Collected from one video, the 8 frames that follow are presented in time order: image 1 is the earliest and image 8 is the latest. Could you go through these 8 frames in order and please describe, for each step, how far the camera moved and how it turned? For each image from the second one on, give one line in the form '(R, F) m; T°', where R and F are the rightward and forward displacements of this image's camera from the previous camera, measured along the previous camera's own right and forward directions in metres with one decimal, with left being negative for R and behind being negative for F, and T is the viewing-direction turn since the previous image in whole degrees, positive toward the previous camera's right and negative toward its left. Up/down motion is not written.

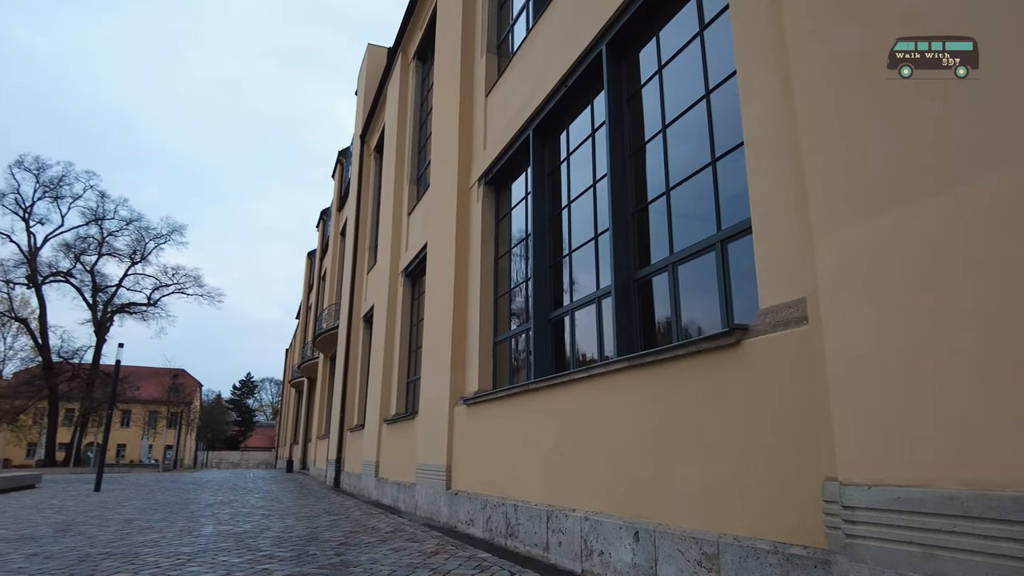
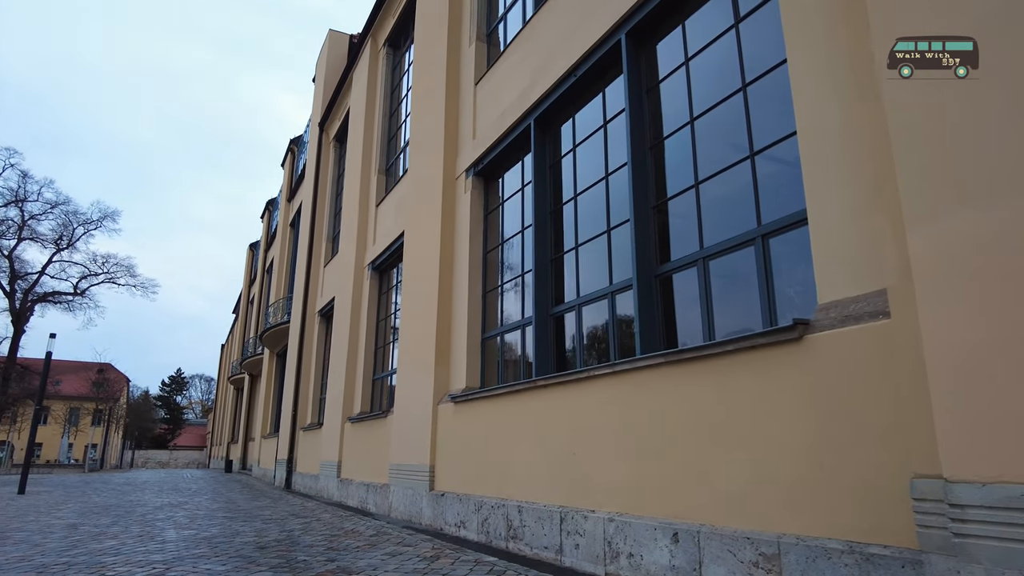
(-0.6, +0.3) m; +5°
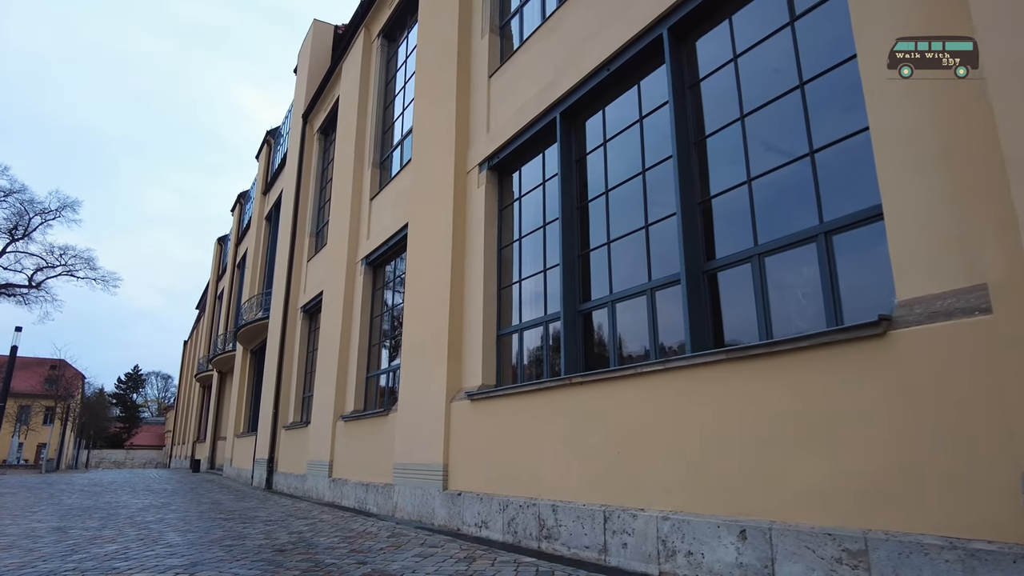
(-0.7, +0.1) m; +3°
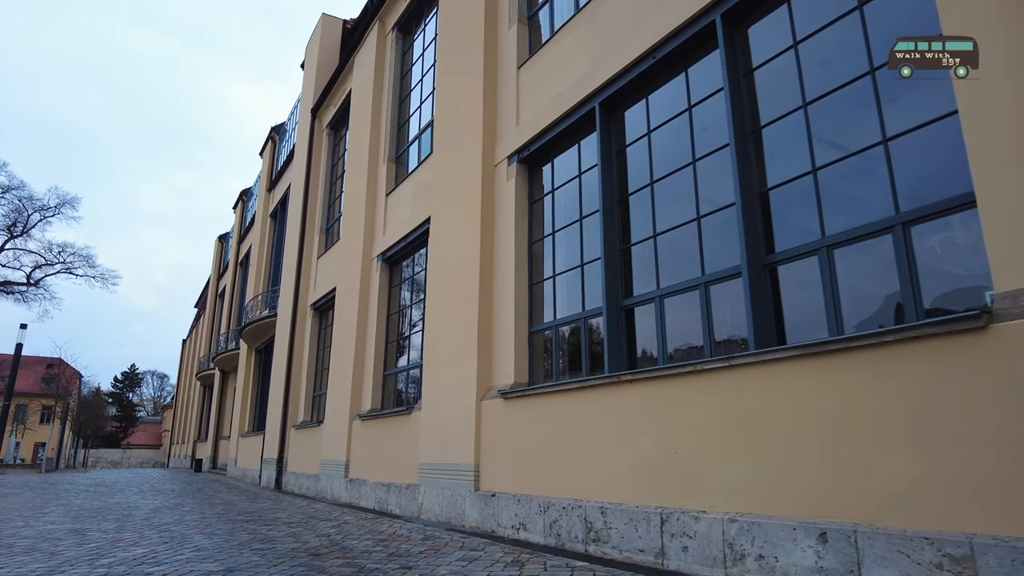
(-0.5, +0.2) m; 0°
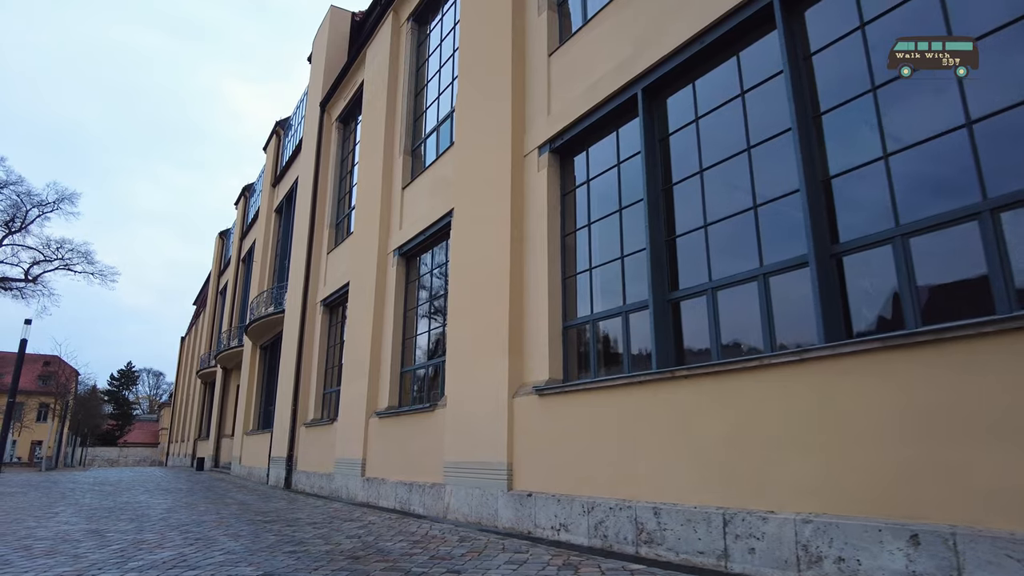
(-0.5, +0.2) m; 0°
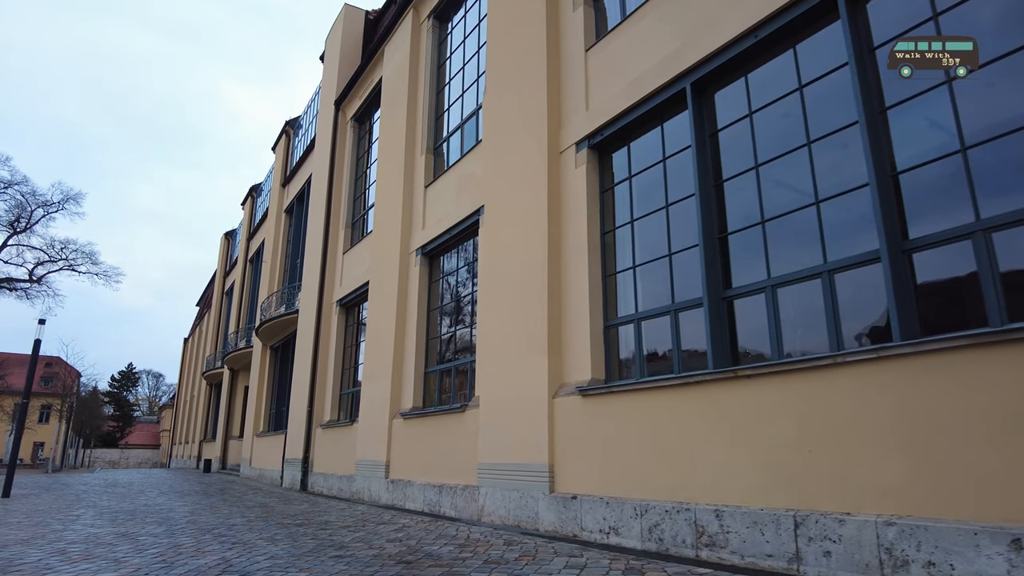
(-0.5, +0.1) m; 0°
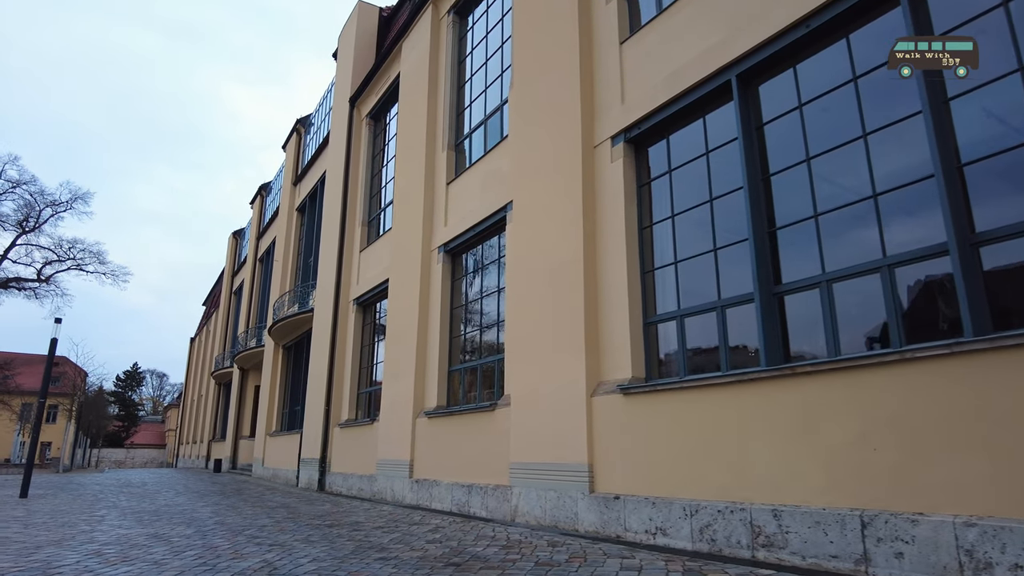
(-0.4, +0.1) m; 0°
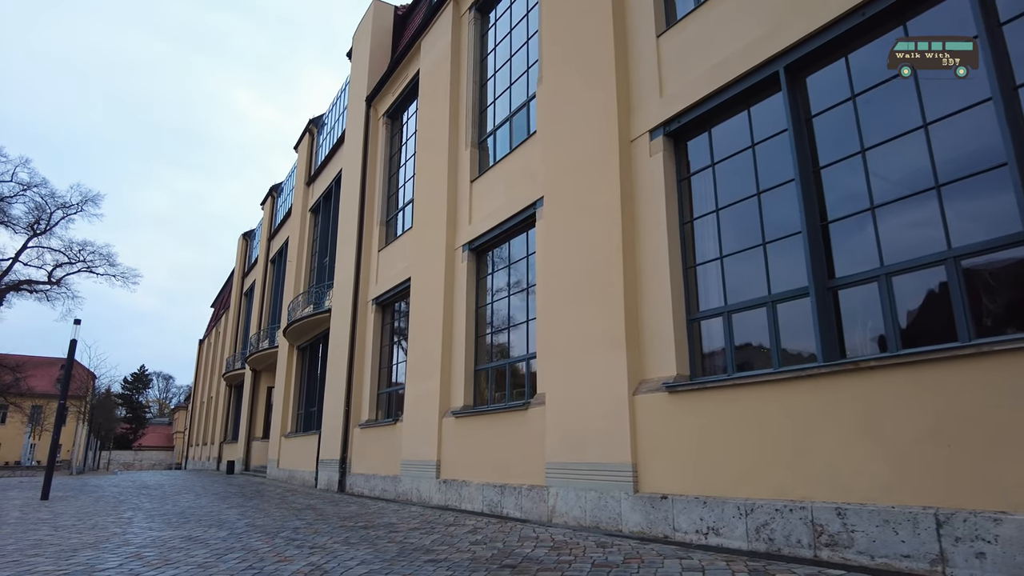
(-0.4, +0.1) m; 0°
